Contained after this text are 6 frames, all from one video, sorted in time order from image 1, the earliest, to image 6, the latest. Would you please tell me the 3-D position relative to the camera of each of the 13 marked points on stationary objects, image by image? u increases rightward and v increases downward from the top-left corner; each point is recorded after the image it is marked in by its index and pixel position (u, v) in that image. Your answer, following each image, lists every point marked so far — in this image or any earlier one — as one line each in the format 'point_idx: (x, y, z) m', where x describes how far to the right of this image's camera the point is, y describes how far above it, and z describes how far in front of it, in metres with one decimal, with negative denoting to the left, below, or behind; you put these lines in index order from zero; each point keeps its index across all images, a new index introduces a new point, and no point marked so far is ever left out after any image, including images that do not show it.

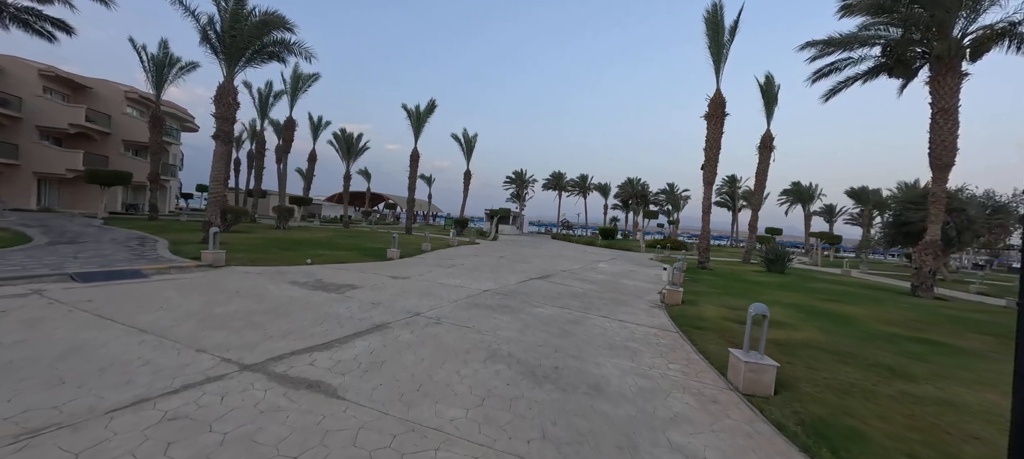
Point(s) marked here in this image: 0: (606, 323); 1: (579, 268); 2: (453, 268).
0: (+1.8, -1.8, +6.9) m
1: (+2.9, -1.7, +15.4) m
2: (-2.2, -1.4, +12.9) m
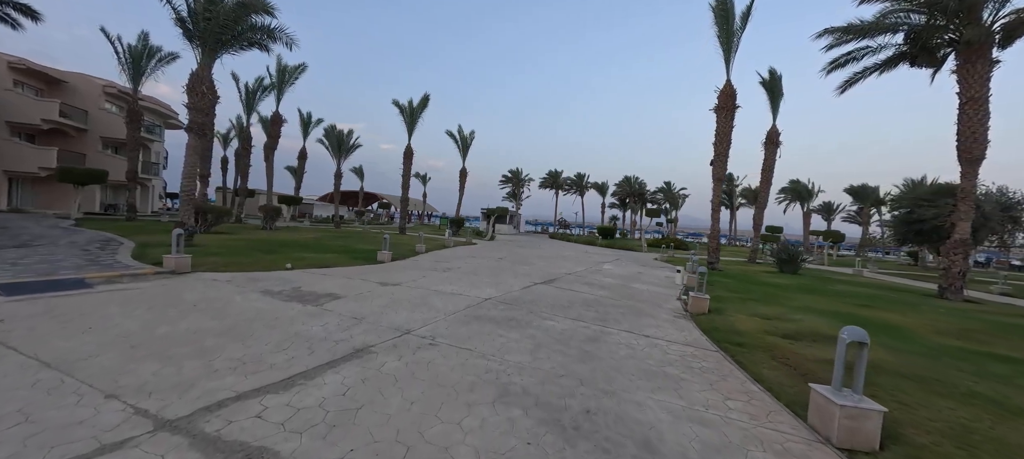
0: (+2.0, -1.8, +5.9) m
1: (+2.9, -1.7, +14.4) m
2: (-2.1, -1.4, +11.7) m
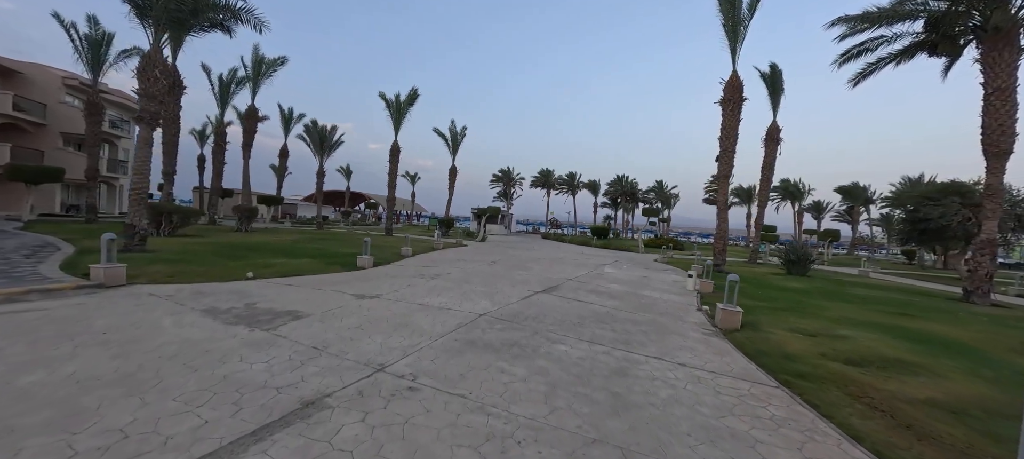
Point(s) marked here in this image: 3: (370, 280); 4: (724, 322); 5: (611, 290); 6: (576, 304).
0: (+2.0, -1.9, +4.7) m
1: (+2.8, -1.7, +13.2) m
2: (-2.2, -1.5, +10.4) m
3: (-3.9, -1.4, +9.6) m
4: (+4.2, -1.8, +6.9) m
5: (+2.9, -1.8, +10.4) m
6: (+1.5, -1.8, +8.4) m
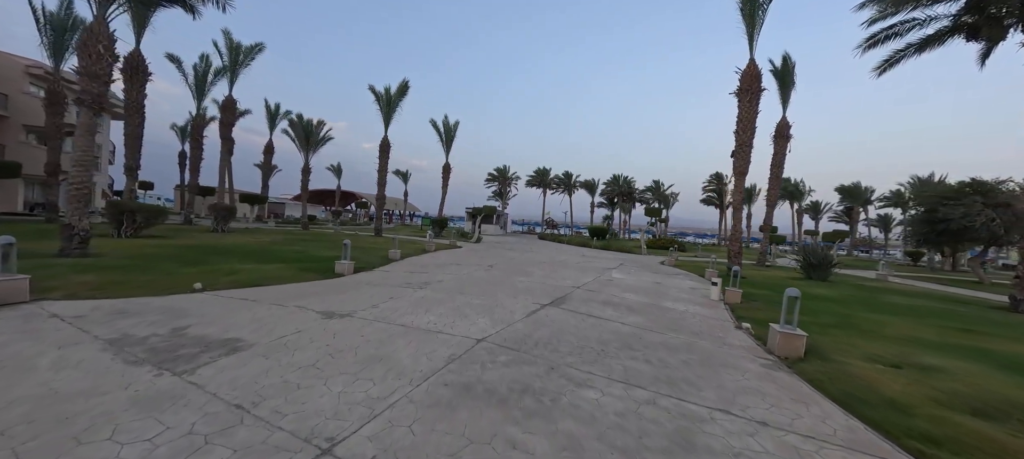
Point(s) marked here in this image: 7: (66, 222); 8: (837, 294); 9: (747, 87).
0: (+2.2, -1.9, +3.2) m
1: (+2.8, -1.8, +11.8) m
2: (-2.2, -1.5, +8.9) m
3: (-3.8, -1.4, +8.1) m
4: (+4.3, -1.8, +5.5) m
5: (+3.0, -1.8, +9.0) m
6: (+1.6, -1.8, +7.0) m
7: (-13.0, +0.2, +10.3) m
8: (+11.3, -2.3, +12.3) m
9: (+10.1, +6.1, +15.3) m
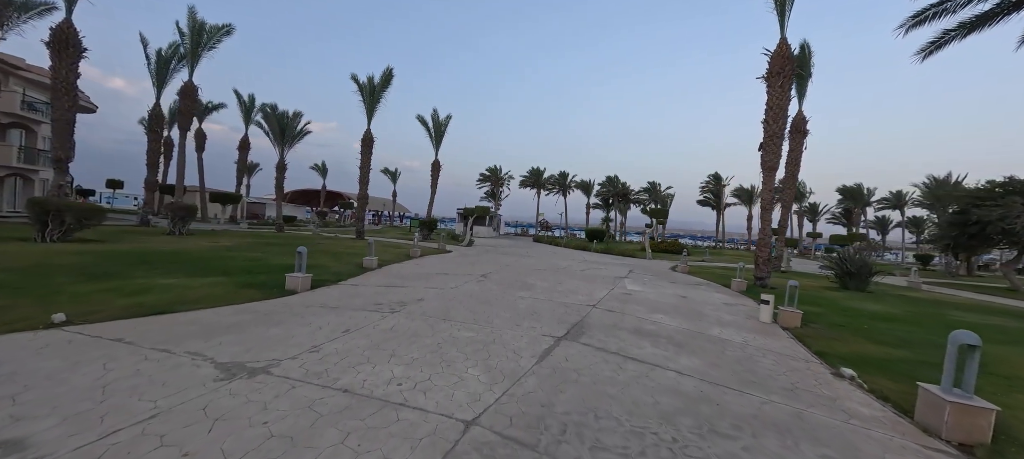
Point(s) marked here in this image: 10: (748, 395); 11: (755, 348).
0: (+2.3, -2.0, +1.1) m
1: (+2.7, -1.9, +9.7) m
2: (-2.2, -1.6, +6.7) m
3: (-3.8, -1.5, +5.8) m
4: (+4.4, -1.9, +3.4) m
5: (+3.0, -1.9, +6.9) m
6: (+1.7, -1.9, +4.8) m
7: (-13.0, +0.1, +7.8) m
8: (+11.3, -2.4, +10.3) m
9: (+10.0, +6.0, +13.3) m
10: (+2.8, -2.0, +4.3) m
11: (+4.2, -2.0, +6.1) m
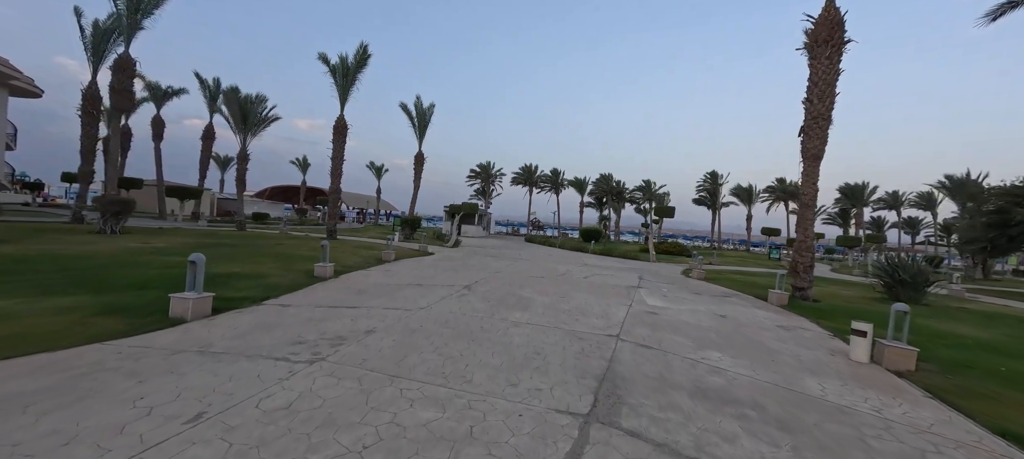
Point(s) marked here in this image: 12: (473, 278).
0: (+2.4, -2.0, -1.3) m
1: (+2.5, -1.9, +7.2) m
2: (-2.3, -1.6, +4.1) m
3: (-3.8, -1.5, +3.2) m
4: (+4.3, -2.0, +1.0) m
5: (+2.9, -2.0, +4.5) m
6: (+1.6, -1.9, +2.4) m
7: (-13.1, +0.2, +5.0) m
8: (+11.1, -2.4, +8.1) m
9: (+9.8, +6.0, +11.1) m
10: (+2.8, -2.0, +1.8) m
11: (+4.1, -2.1, +3.7) m
12: (-1.2, -1.5, +11.1) m
